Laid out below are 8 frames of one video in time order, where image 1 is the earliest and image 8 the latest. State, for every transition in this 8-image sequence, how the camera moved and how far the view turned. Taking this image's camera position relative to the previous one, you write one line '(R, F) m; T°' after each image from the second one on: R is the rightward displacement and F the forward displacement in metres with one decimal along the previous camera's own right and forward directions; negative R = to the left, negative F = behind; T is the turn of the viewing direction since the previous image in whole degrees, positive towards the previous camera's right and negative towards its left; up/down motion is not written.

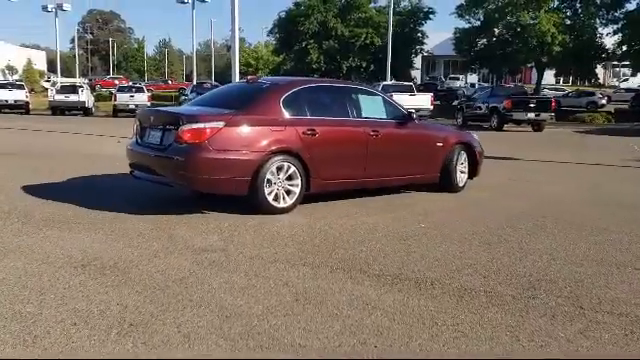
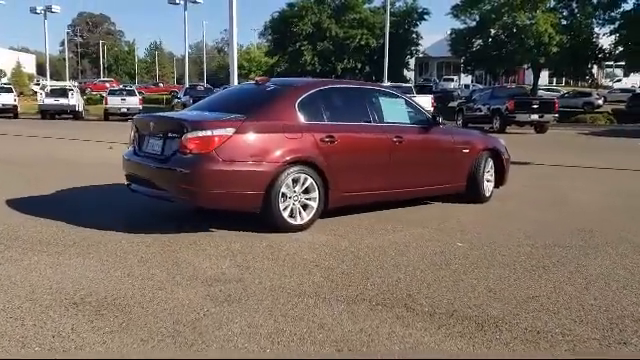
(-0.4, +0.9) m; +1°
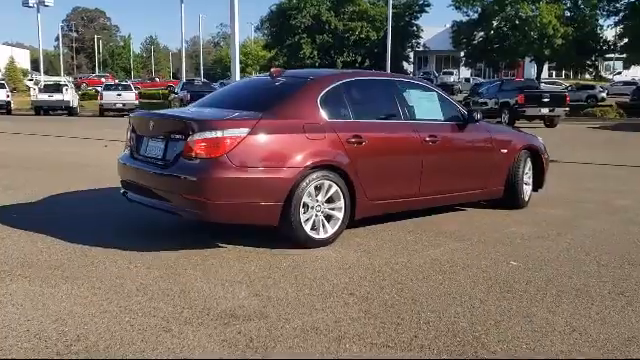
(-0.3, +1.0) m; 0°
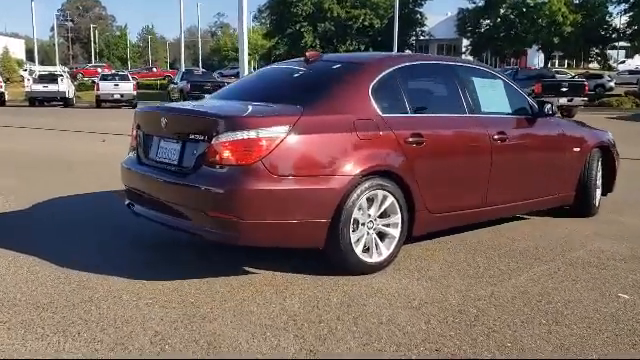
(-0.5, +1.3) m; 0°
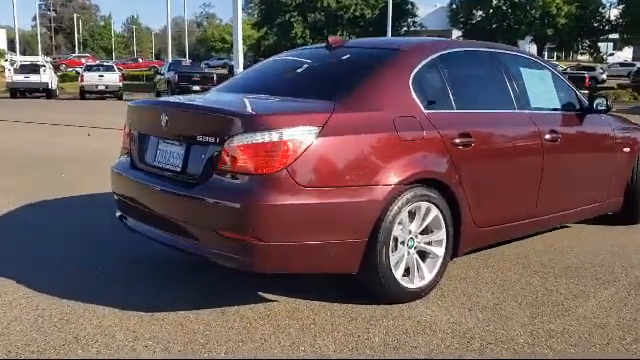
(-0.3, +0.9) m; +1°
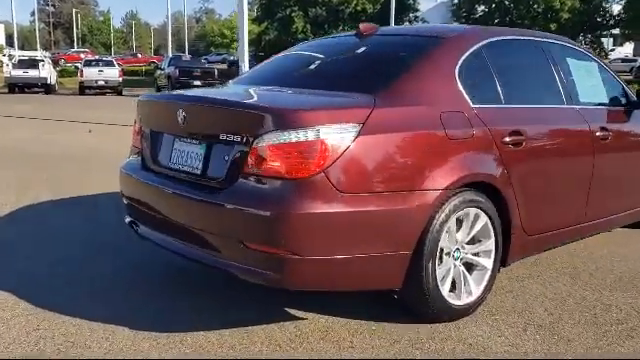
(-0.2, +0.5) m; 0°
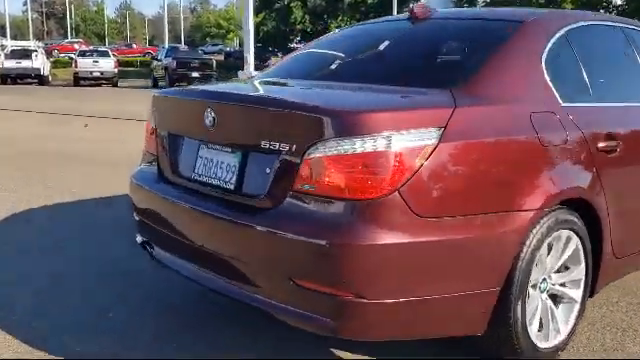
(-0.3, +0.7) m; 0°
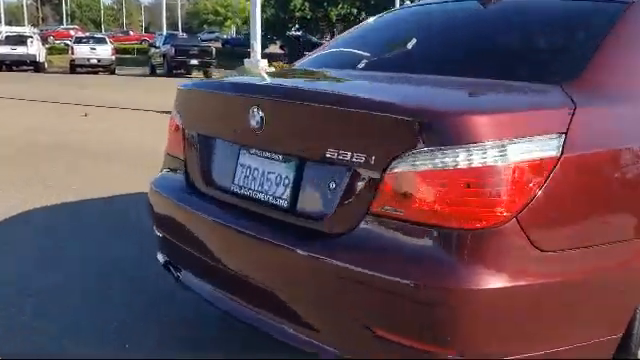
(-0.3, +0.6) m; 0°
